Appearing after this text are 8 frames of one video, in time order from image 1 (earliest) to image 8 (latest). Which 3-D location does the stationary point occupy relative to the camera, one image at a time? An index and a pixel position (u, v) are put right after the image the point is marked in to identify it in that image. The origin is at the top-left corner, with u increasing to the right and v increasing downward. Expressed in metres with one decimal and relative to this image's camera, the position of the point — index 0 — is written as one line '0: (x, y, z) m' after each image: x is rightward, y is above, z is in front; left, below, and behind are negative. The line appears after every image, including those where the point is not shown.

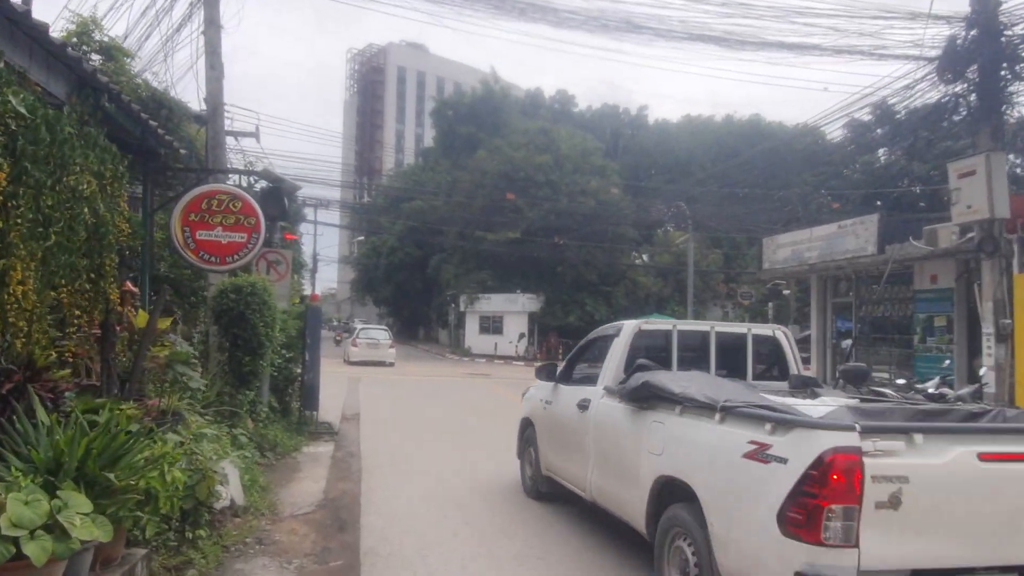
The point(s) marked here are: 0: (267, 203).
0: (-3.6, +1.3, +10.9) m
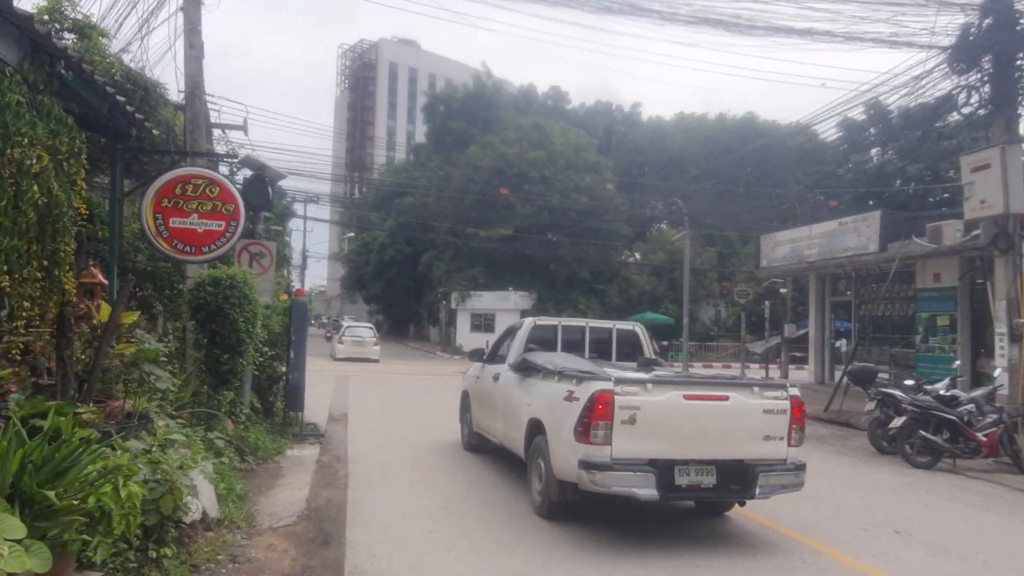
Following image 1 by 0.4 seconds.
0: (-3.6, +1.3, +10.3) m
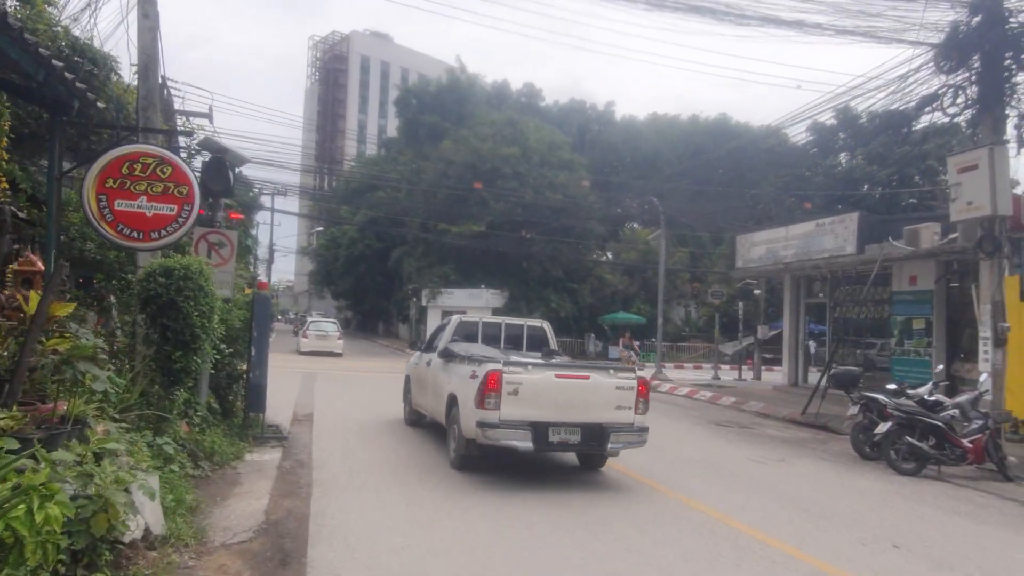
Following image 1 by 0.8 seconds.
0: (-3.9, +1.5, +9.6) m
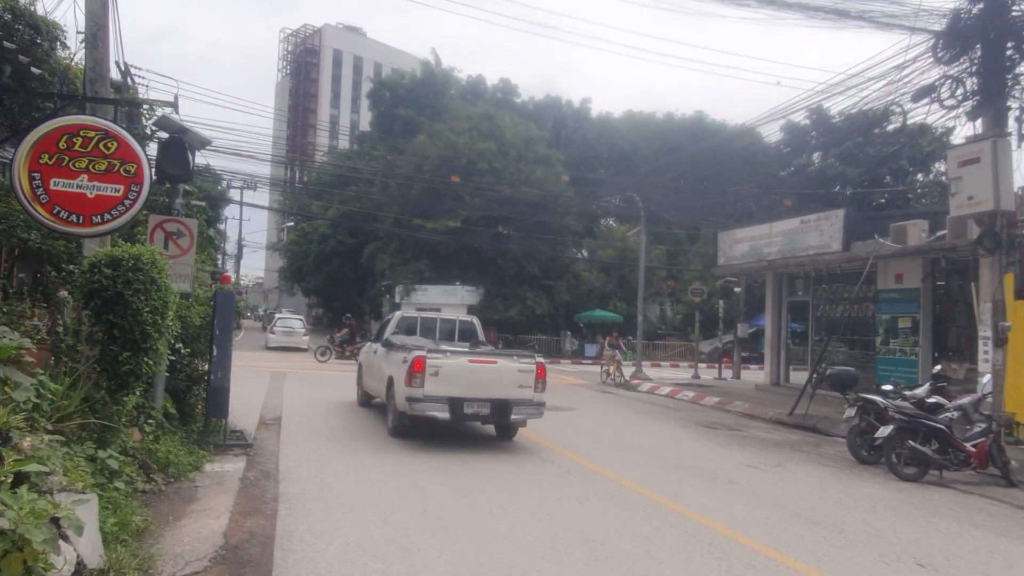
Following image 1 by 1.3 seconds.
0: (-4.1, +1.5, +8.8) m
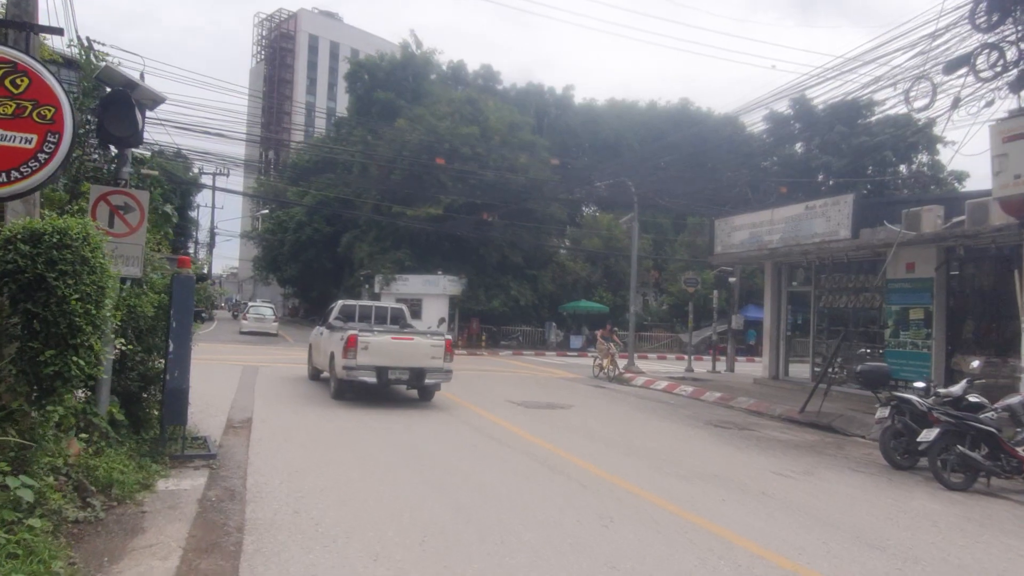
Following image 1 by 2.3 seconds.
0: (-4.0, +1.7, +7.4) m
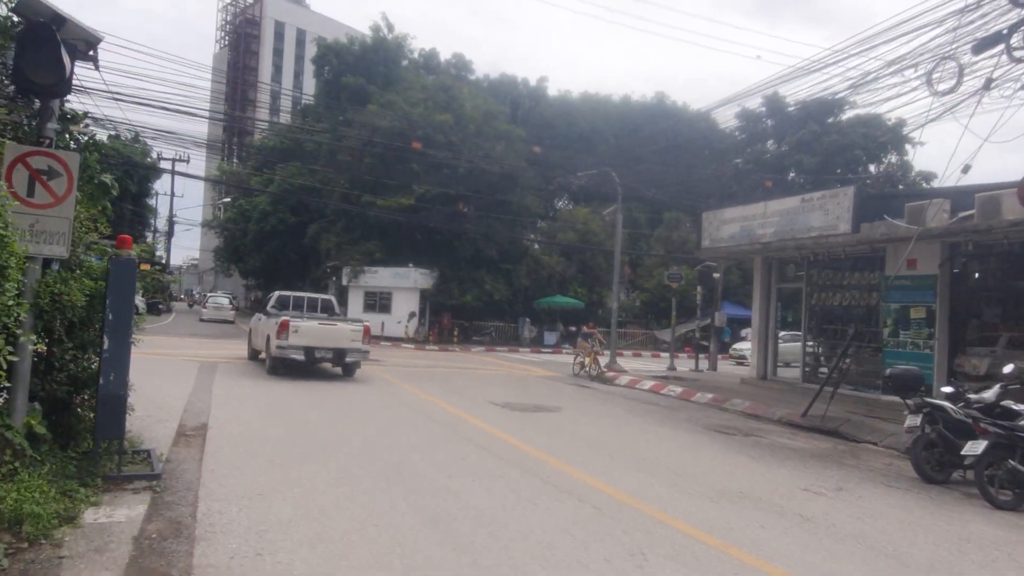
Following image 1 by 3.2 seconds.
0: (-3.9, +1.8, +6.0) m
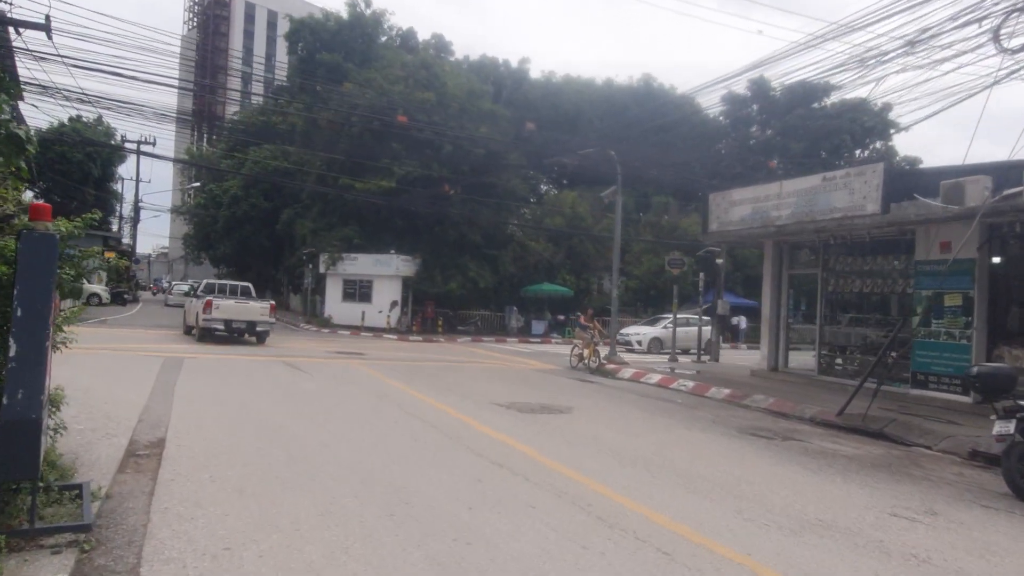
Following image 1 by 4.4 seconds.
0: (-3.5, +1.9, +4.2) m
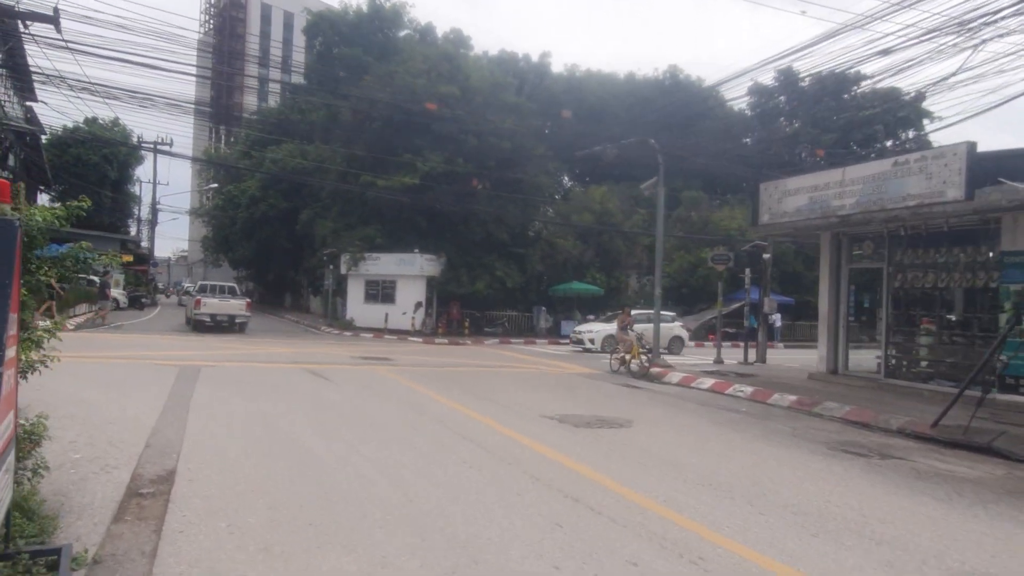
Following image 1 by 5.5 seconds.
0: (-2.9, +1.9, +2.9) m
